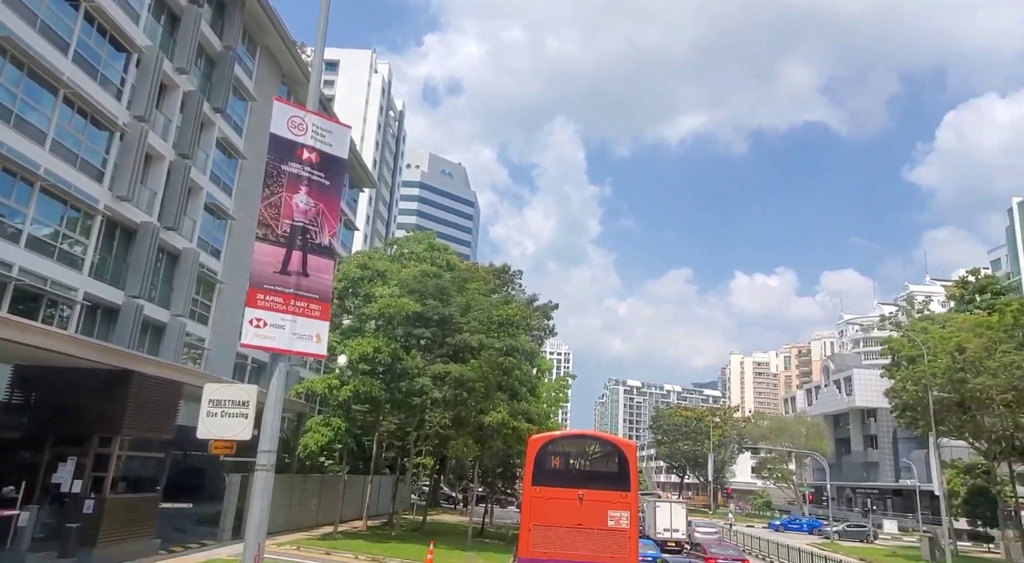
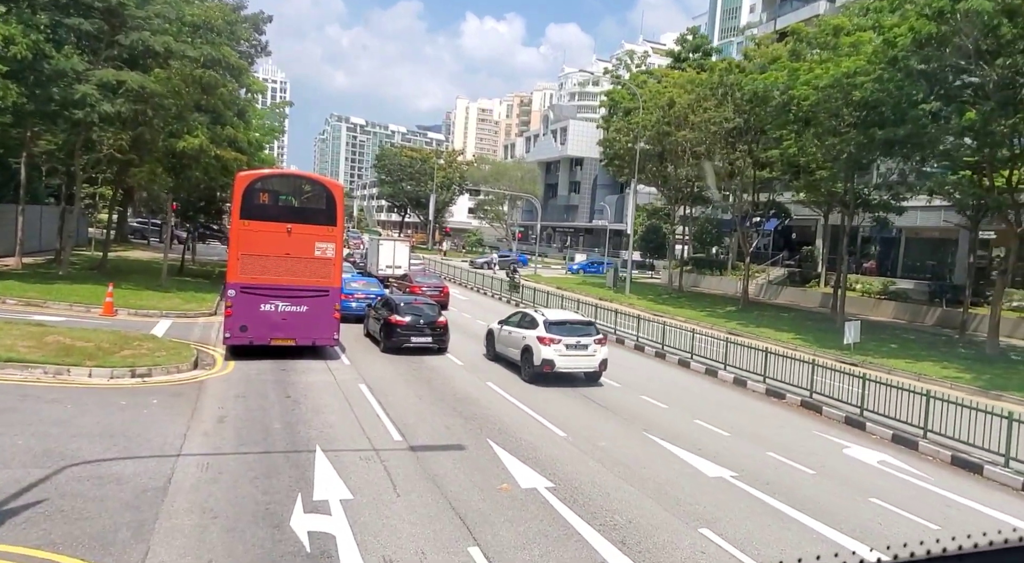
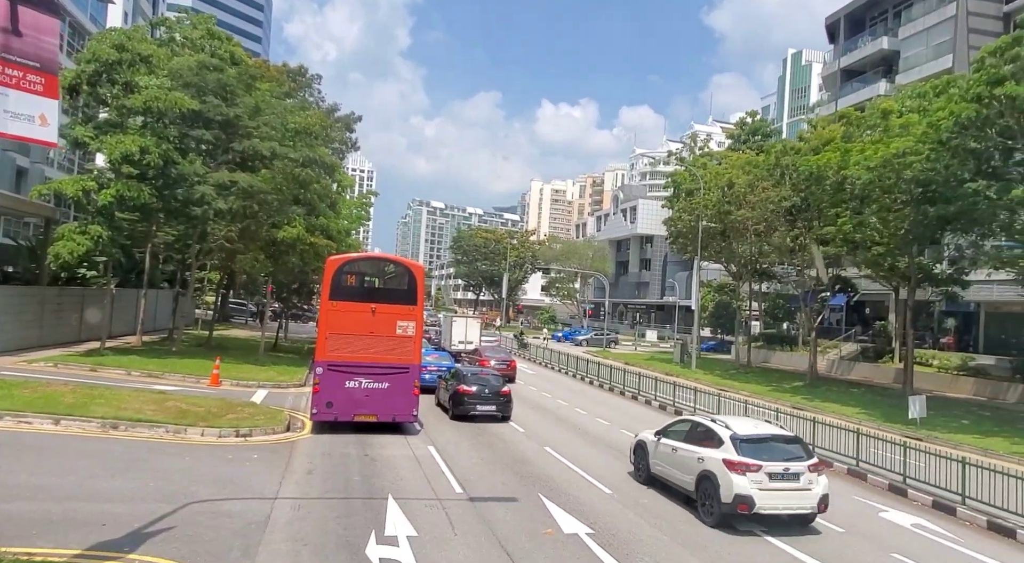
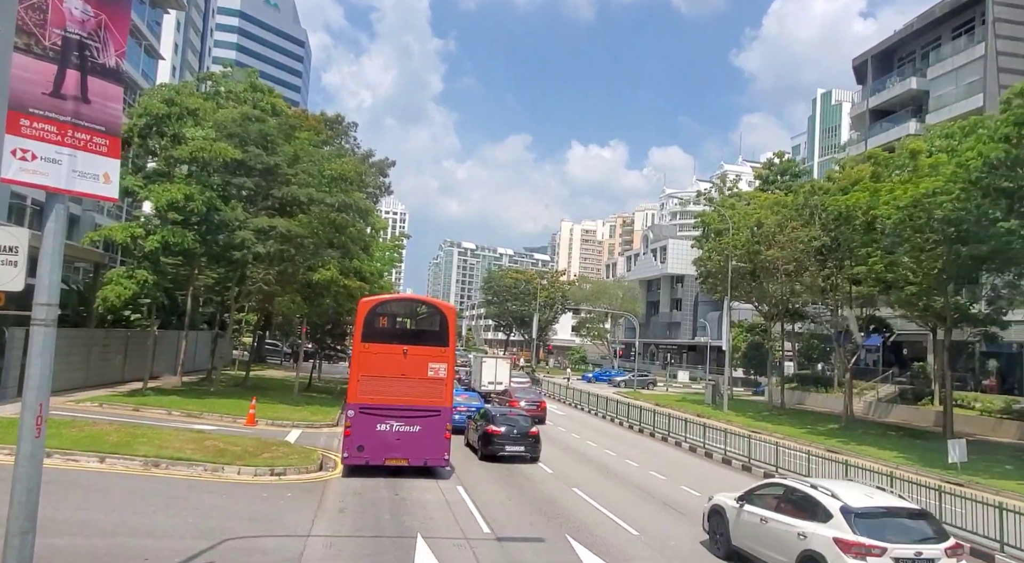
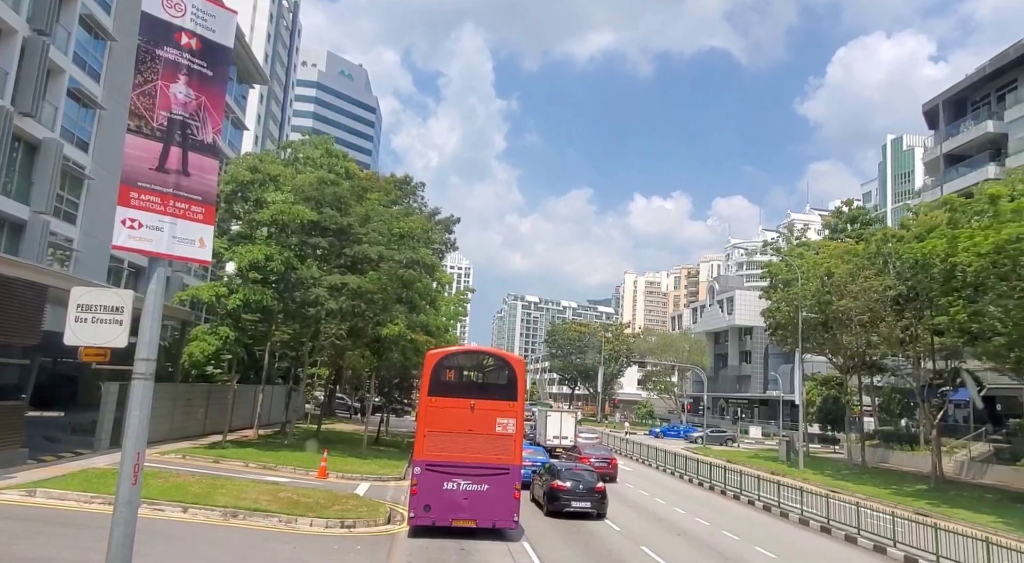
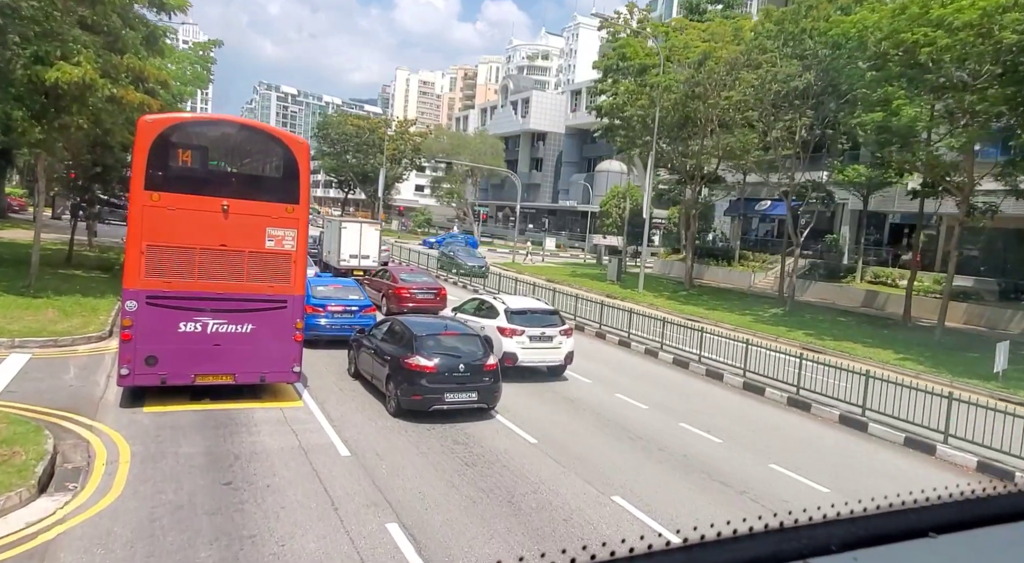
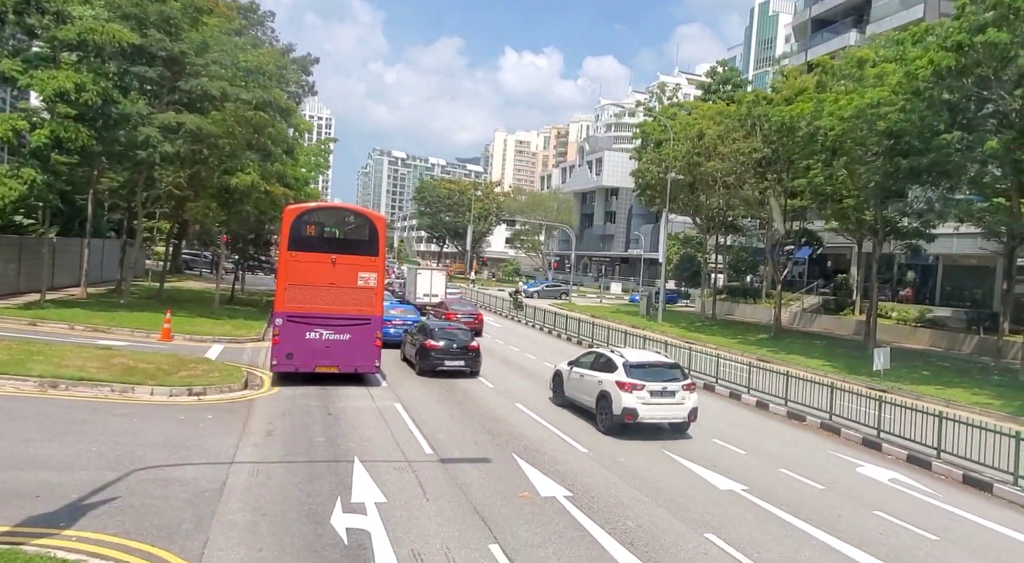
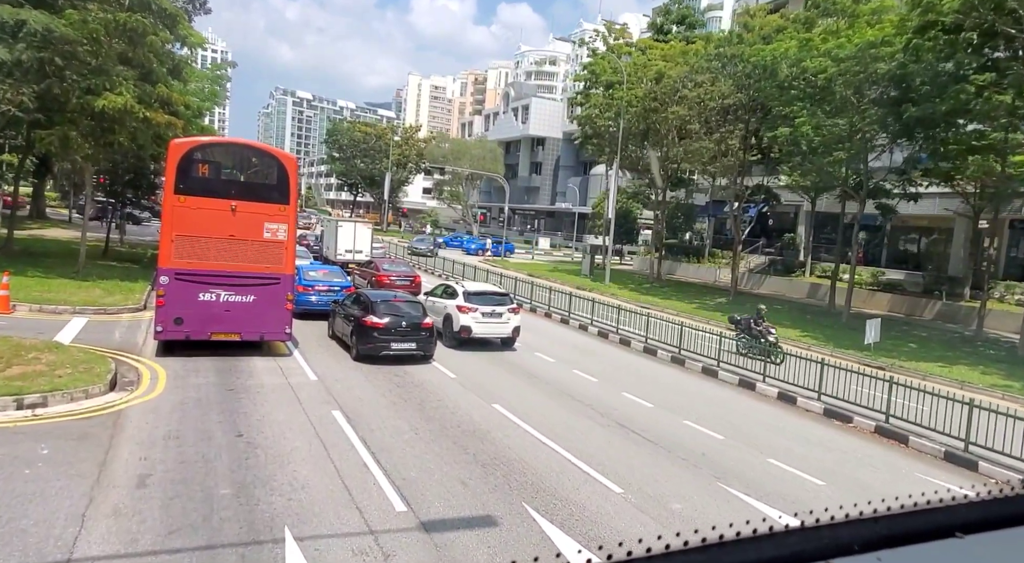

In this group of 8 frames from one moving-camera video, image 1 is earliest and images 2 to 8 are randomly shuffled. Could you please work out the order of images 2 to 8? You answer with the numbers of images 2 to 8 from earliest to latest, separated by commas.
5, 4, 3, 7, 2, 8, 6
